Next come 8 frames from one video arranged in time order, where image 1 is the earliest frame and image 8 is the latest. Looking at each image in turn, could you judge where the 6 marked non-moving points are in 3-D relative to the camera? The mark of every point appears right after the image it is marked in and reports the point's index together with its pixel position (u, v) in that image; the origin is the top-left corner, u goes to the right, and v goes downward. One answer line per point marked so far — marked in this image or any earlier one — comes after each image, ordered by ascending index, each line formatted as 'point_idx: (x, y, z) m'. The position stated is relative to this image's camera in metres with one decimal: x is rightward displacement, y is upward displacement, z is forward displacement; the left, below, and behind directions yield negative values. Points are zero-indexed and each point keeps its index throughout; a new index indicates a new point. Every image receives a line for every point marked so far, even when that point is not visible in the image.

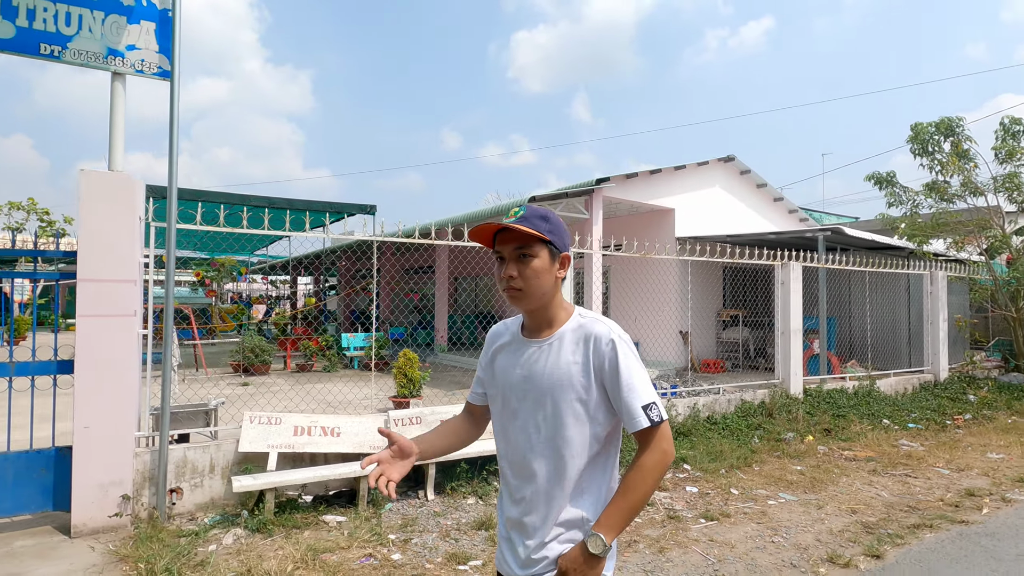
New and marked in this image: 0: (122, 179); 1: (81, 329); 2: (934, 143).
0: (-2.8, +0.8, +3.8) m
1: (-3.0, -0.3, +3.7) m
2: (+8.9, +3.0, +11.2) m
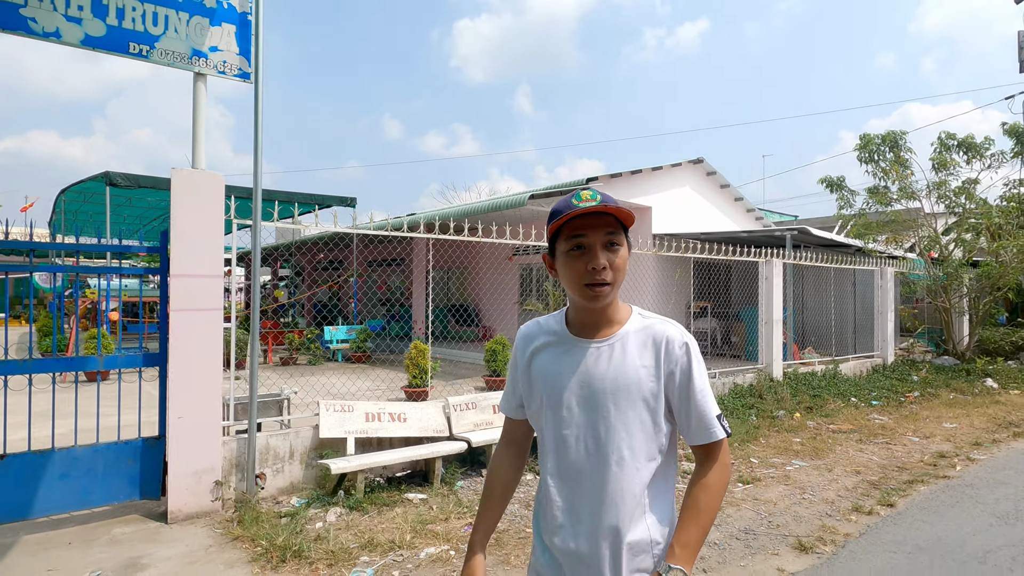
0: (-2.3, +0.8, +3.9) m
1: (-2.4, -0.2, +3.8) m
2: (+8.6, +3.1, +12.5) m
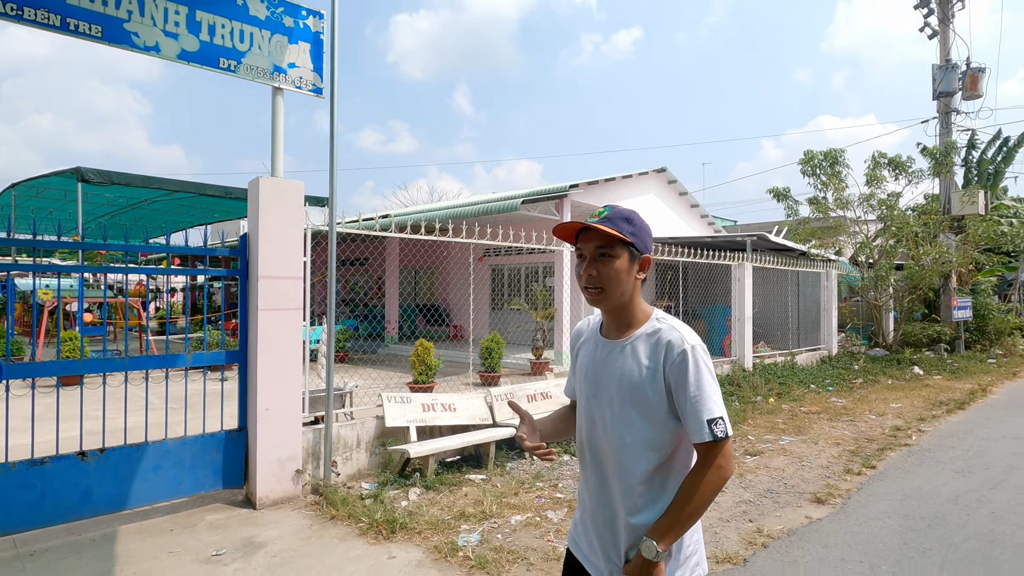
0: (-1.8, +0.8, +4.2) m
1: (-1.9, -0.3, +4.1) m
2: (+8.0, +3.1, +14.0) m
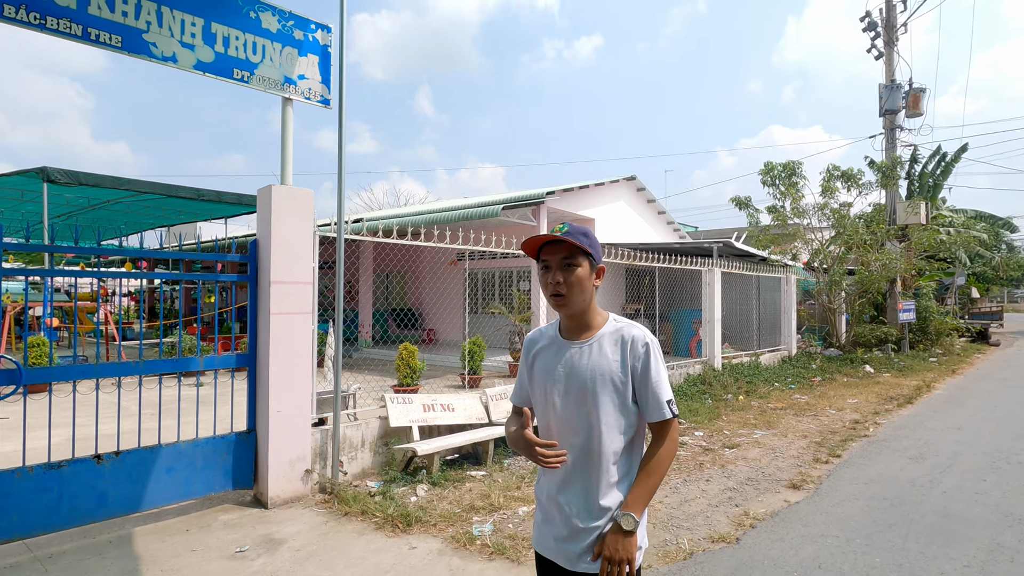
0: (-1.7, +0.8, +4.3) m
1: (-1.9, -0.3, +4.2) m
2: (+7.4, +3.0, +14.8) m
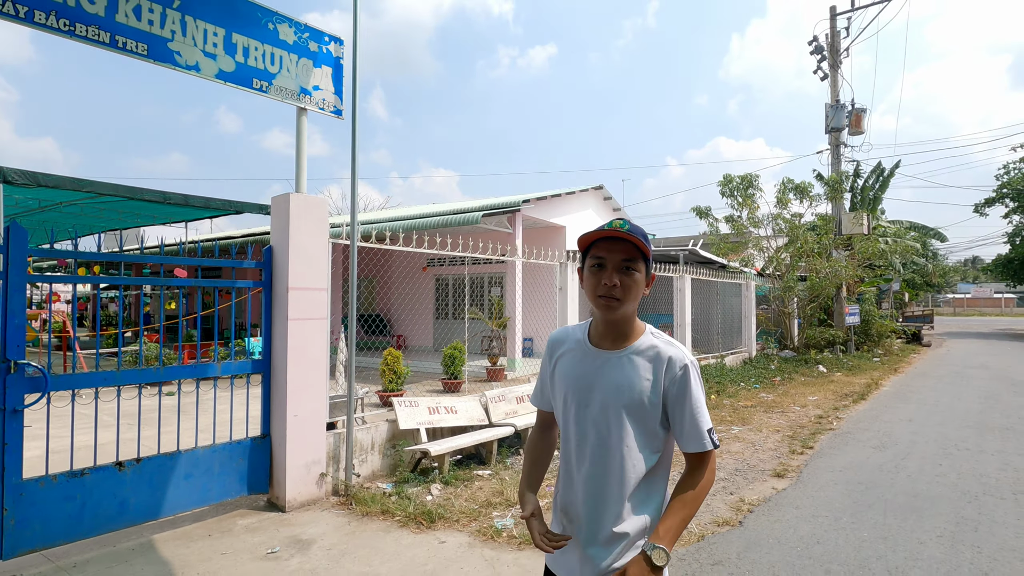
0: (-1.6, +0.7, +4.4) m
1: (-1.7, -0.3, +4.3) m
2: (+6.6, +2.9, +15.6) m
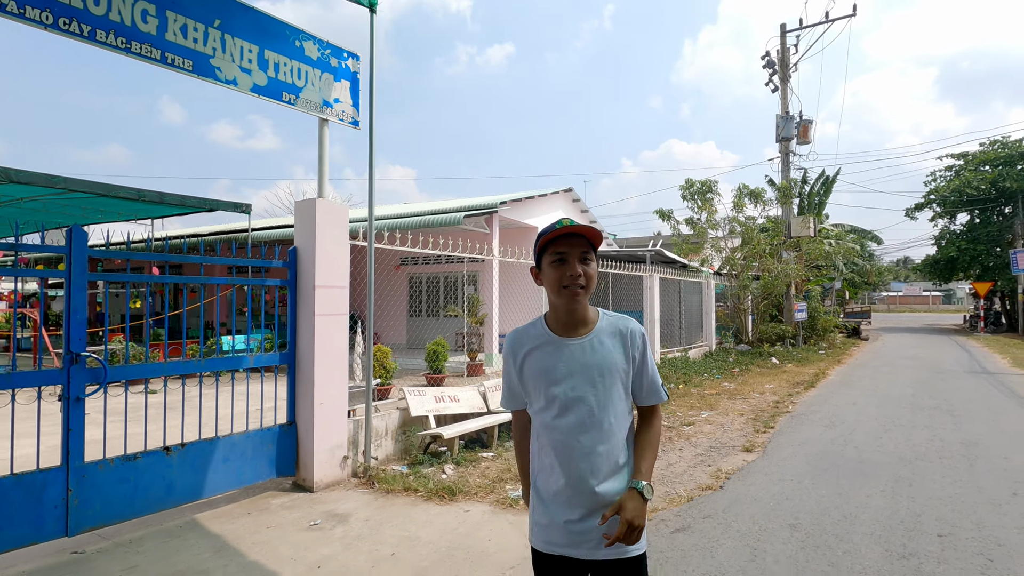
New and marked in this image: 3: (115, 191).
0: (-1.6, +0.7, +4.8) m
1: (-1.7, -0.3, +4.7) m
2: (+5.7, +2.9, +16.6) m
3: (-8.2, +2.0, +11.0) m
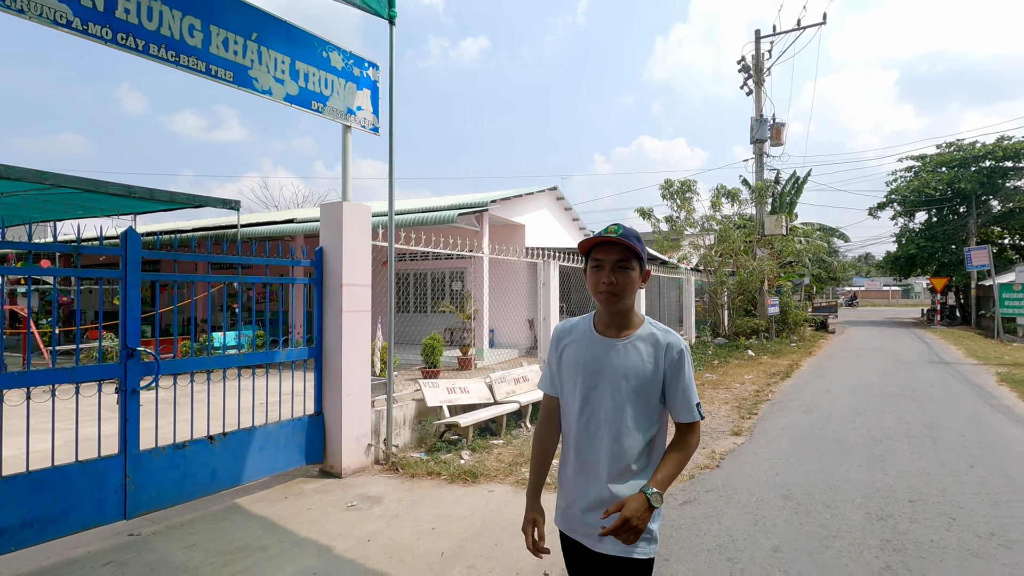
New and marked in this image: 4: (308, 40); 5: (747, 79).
0: (-1.4, +0.8, +5.1) m
1: (-1.5, -0.3, +5.0) m
2: (+5.3, +3.1, +17.2) m
3: (-8.3, +2.1, +10.9) m
4: (-1.8, +2.2, +4.8) m
5: (+8.3, +7.4, +18.9) m
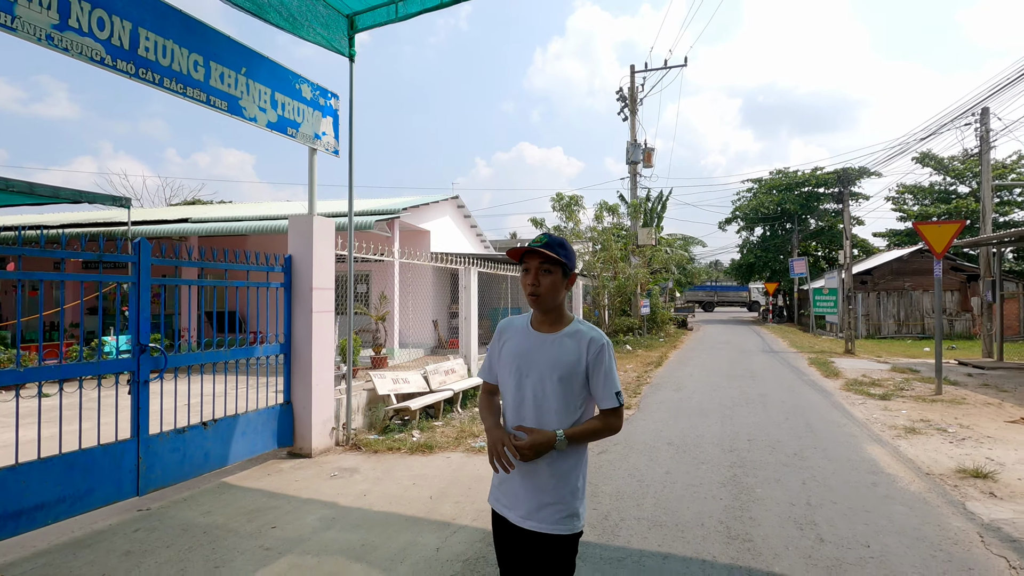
0: (-2.0, +0.7, +5.8) m
1: (-2.1, -0.3, +5.7) m
2: (+1.9, +3.0, +19.1) m
3: (-10.0, +2.0, +10.0) m
4: (-2.3, +2.2, +5.4) m
5: (+4.5, +7.2, +21.5) m
